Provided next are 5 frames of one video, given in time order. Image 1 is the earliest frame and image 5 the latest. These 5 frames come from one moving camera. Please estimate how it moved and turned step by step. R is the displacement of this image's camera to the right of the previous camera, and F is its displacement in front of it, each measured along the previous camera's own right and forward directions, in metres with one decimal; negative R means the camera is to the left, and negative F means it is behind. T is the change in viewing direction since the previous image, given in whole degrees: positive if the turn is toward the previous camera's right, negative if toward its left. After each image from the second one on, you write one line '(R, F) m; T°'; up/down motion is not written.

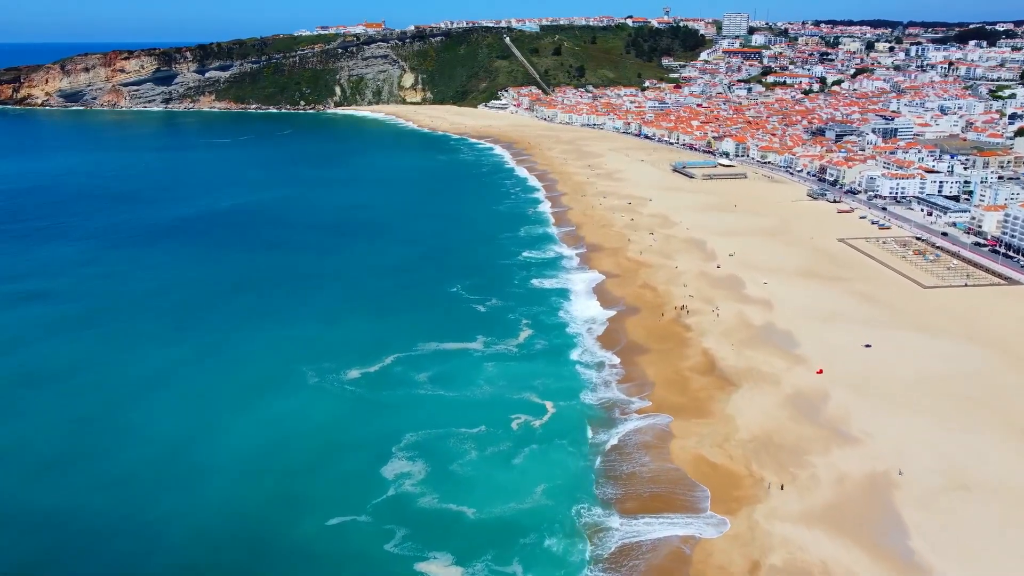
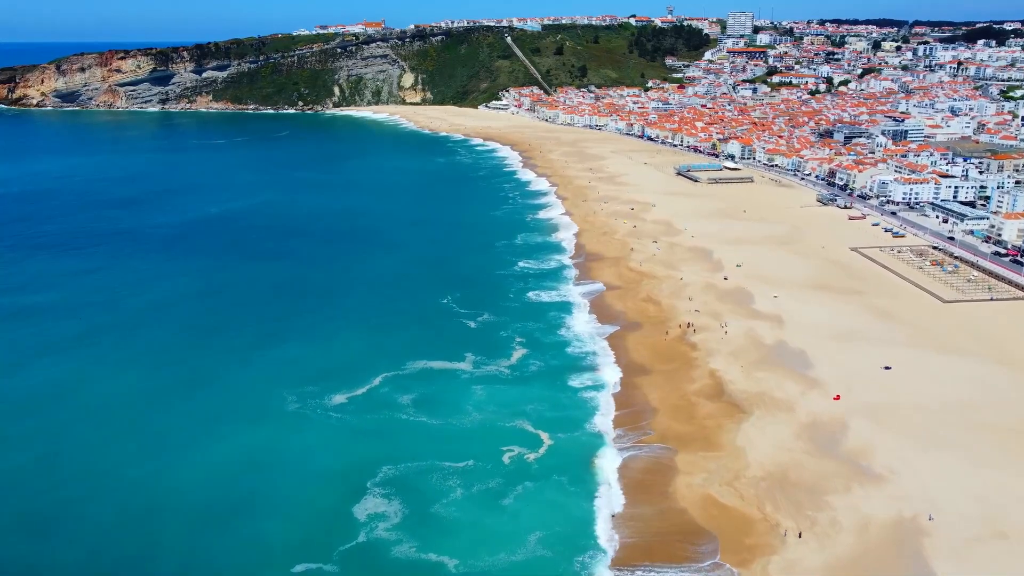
(+0.4, +2.3) m; 0°
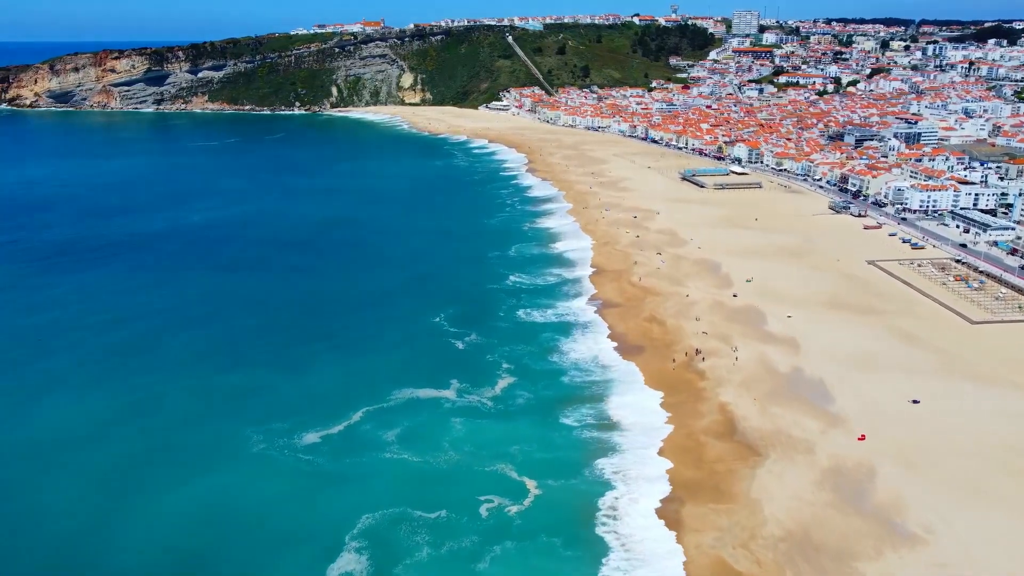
(+0.6, +3.0) m; 0°
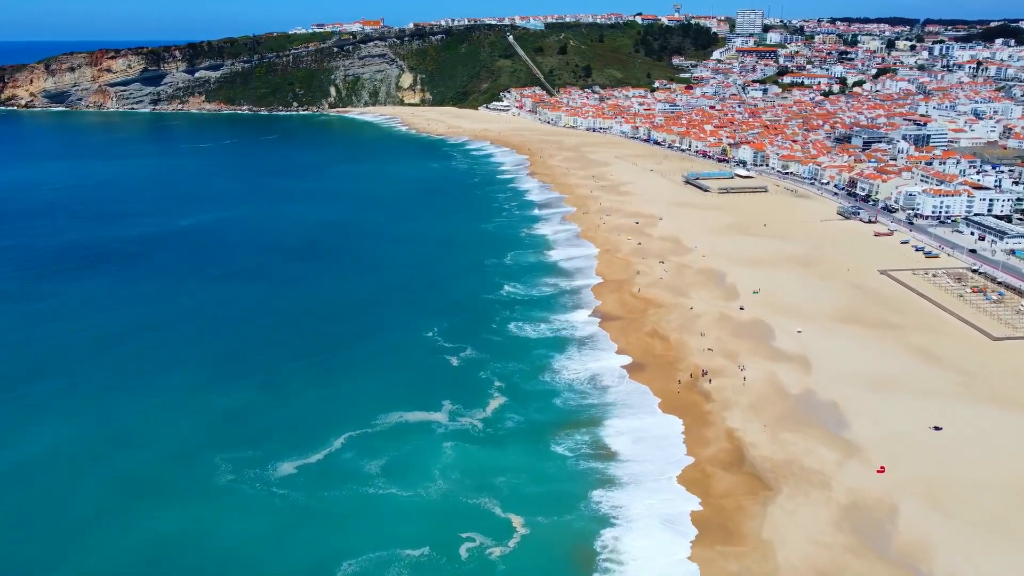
(+0.4, +2.0) m; 0°
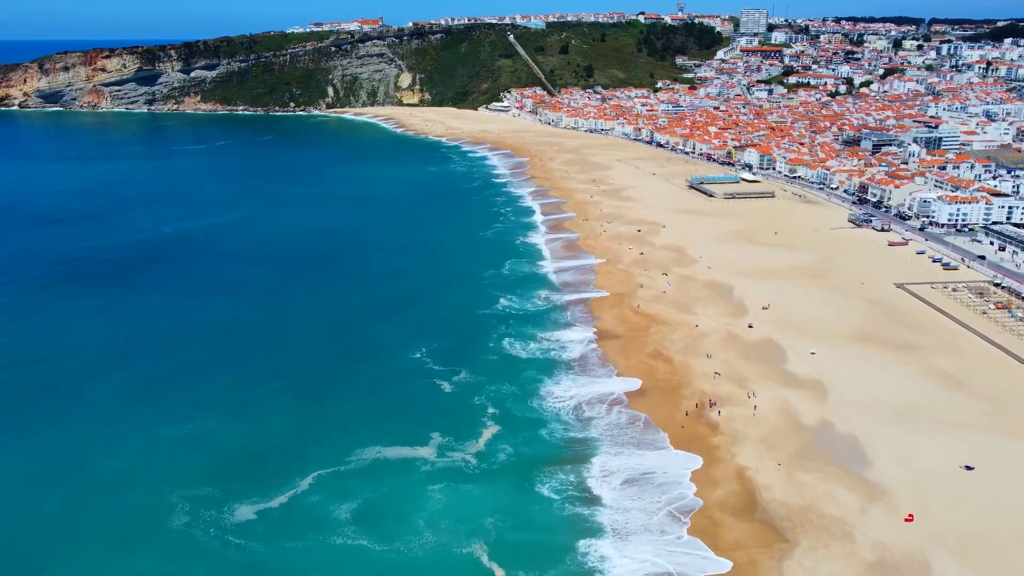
(+0.5, +2.5) m; 0°
